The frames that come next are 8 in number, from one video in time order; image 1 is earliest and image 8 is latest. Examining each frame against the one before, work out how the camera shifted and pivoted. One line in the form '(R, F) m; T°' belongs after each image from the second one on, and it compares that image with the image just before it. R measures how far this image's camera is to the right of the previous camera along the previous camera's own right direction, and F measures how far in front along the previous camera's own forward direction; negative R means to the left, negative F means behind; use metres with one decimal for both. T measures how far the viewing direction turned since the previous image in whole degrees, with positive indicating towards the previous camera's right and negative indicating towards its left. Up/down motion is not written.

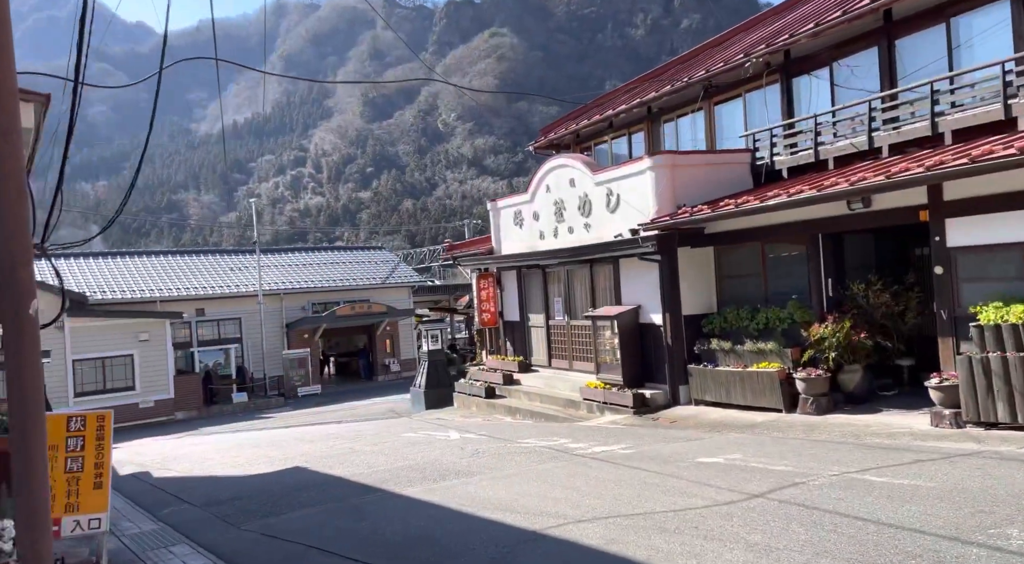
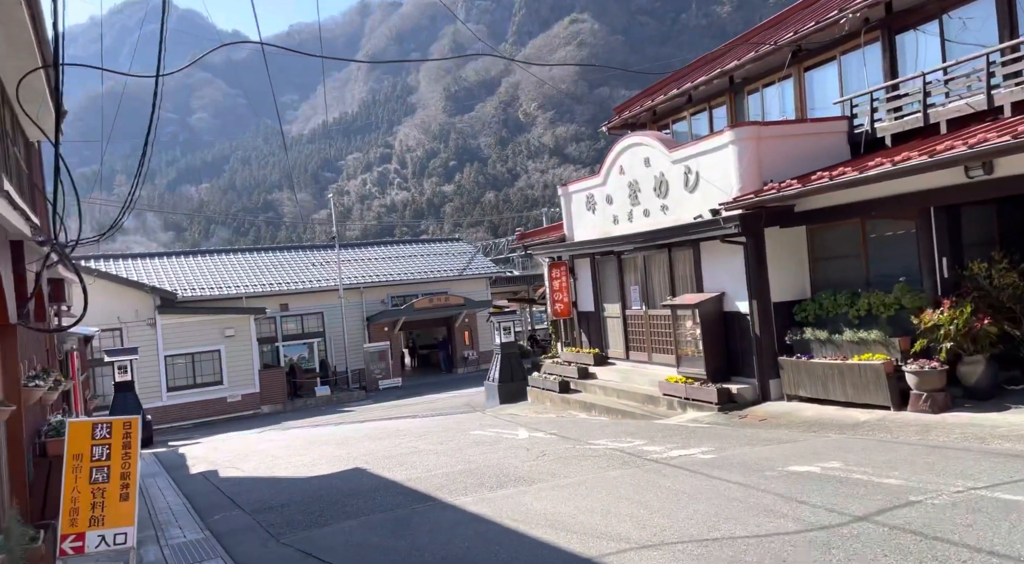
(+0.2, +1.0) m; -5°
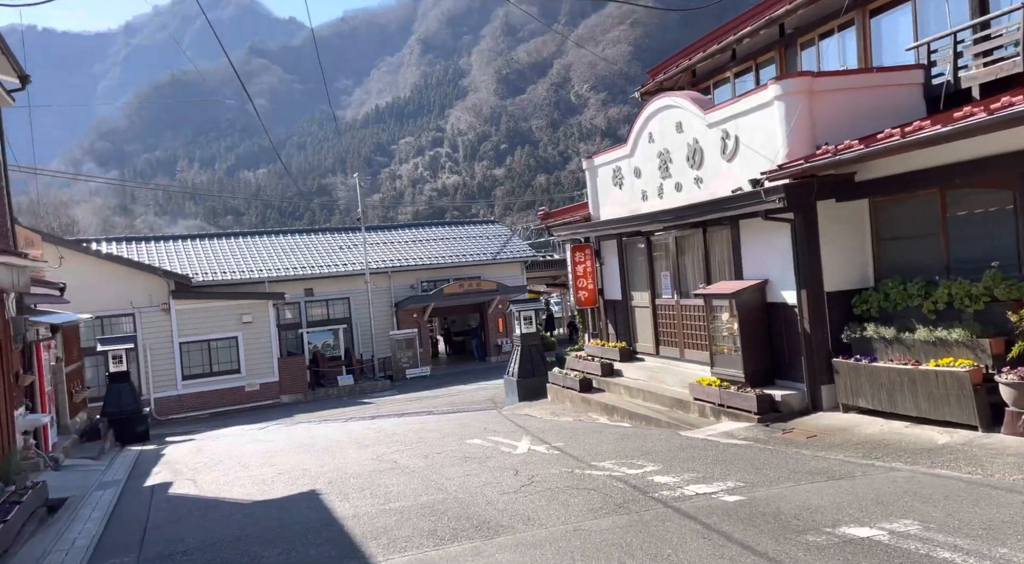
(+0.6, +2.0) m; -3°
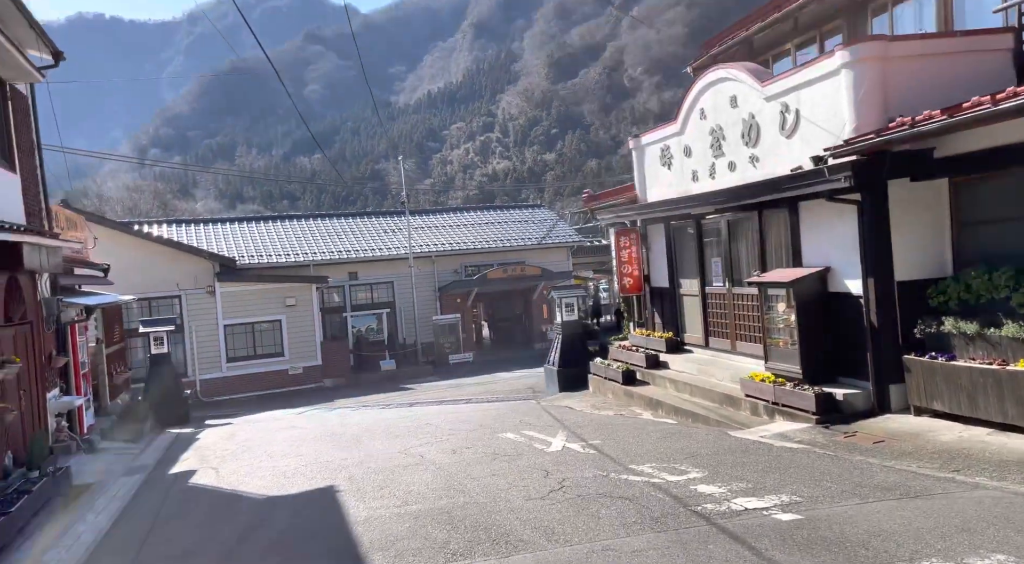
(+0.1, +0.8) m; -3°
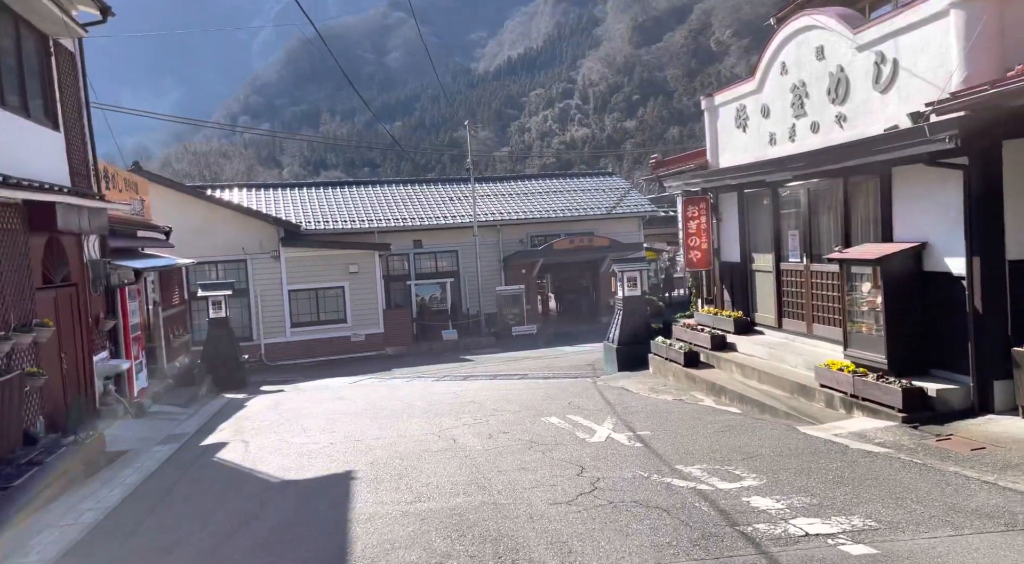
(+0.3, +1.0) m; -5°
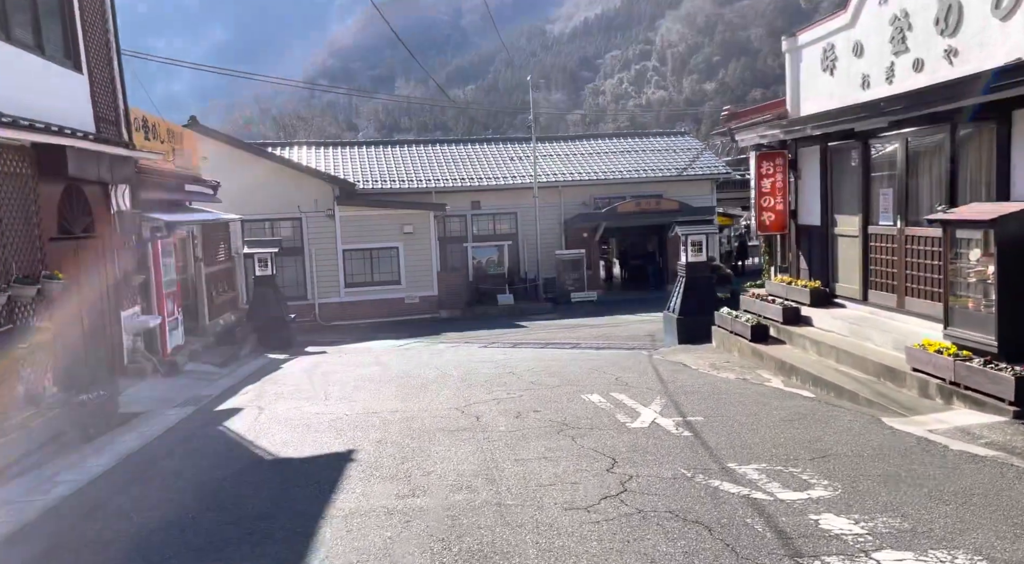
(+0.3, +1.2) m; -4°
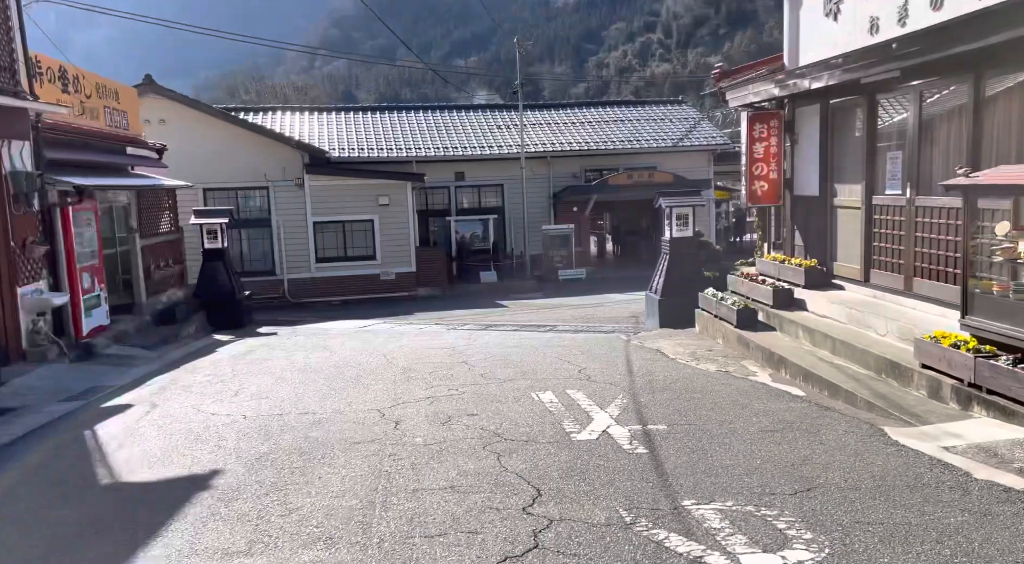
(+0.5, +1.4) m; 0°
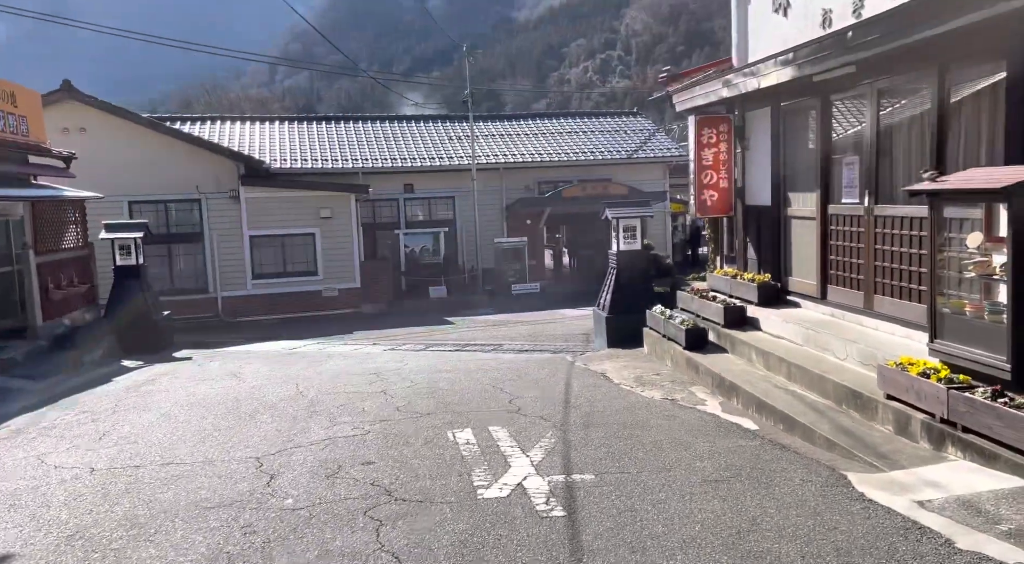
(+0.4, +1.0) m; +2°
